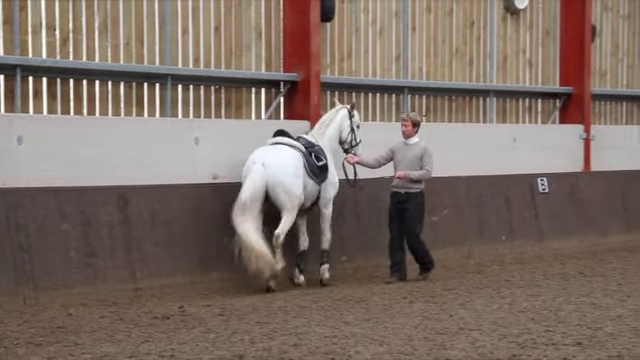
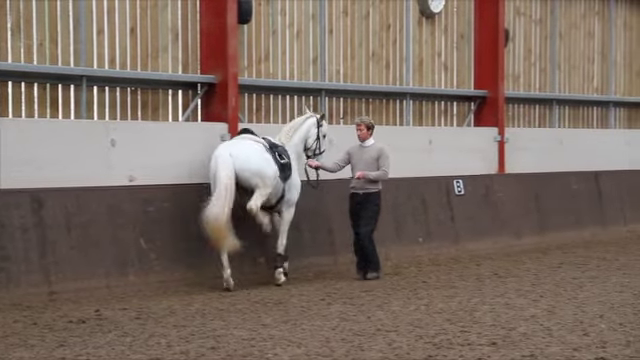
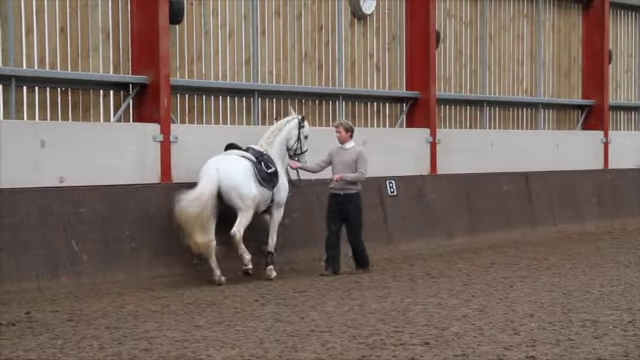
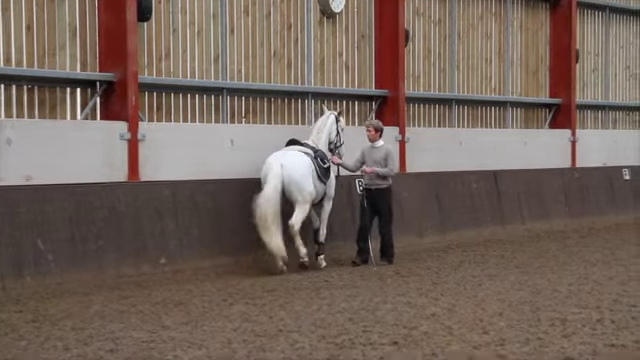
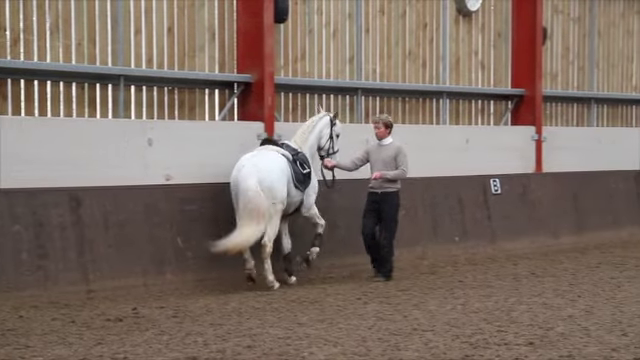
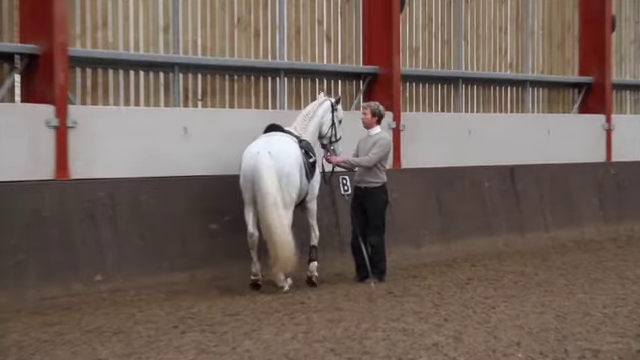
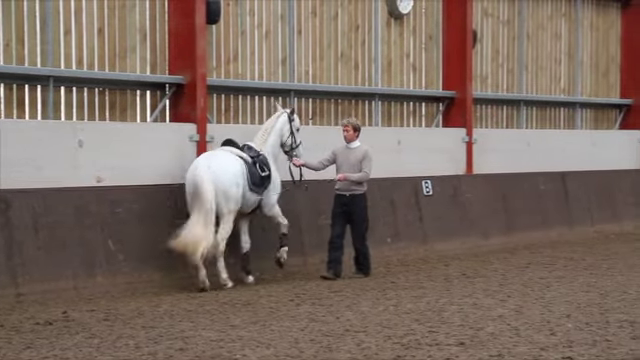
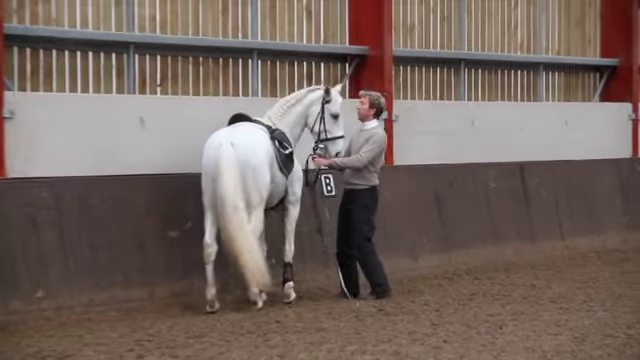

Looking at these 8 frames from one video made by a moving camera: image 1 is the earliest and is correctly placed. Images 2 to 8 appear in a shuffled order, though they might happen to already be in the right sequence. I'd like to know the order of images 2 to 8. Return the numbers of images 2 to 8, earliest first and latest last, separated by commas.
5, 2, 7, 3, 4, 6, 8
